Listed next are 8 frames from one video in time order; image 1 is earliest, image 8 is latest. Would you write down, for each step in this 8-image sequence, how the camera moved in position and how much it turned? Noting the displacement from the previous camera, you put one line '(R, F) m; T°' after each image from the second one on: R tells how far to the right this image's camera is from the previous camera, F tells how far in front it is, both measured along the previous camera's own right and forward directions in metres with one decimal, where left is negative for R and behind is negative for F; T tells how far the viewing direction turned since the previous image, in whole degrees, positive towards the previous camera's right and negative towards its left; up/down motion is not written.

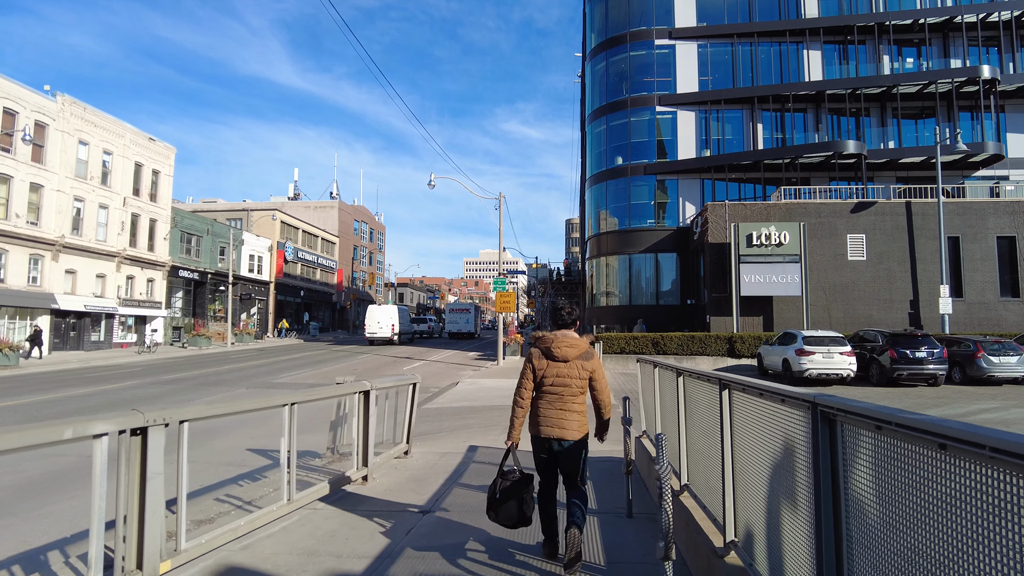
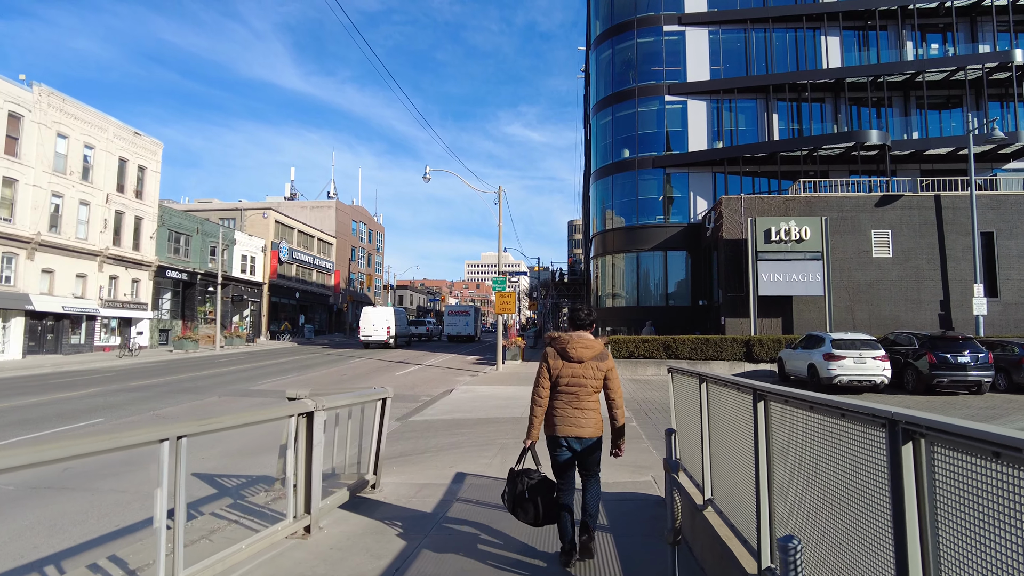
(+0.1, +1.6) m; 0°
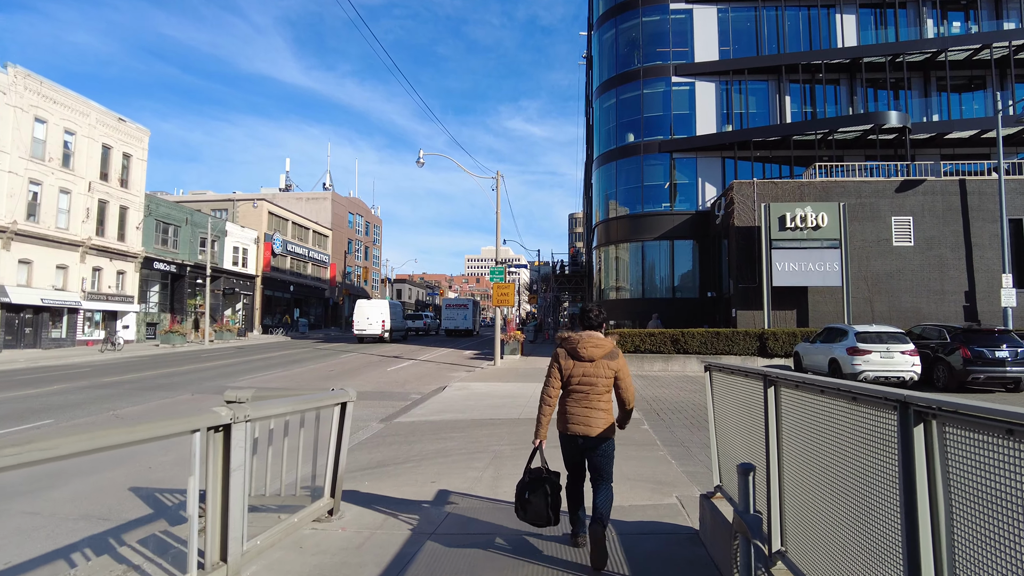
(+0.1, +1.3) m; 0°
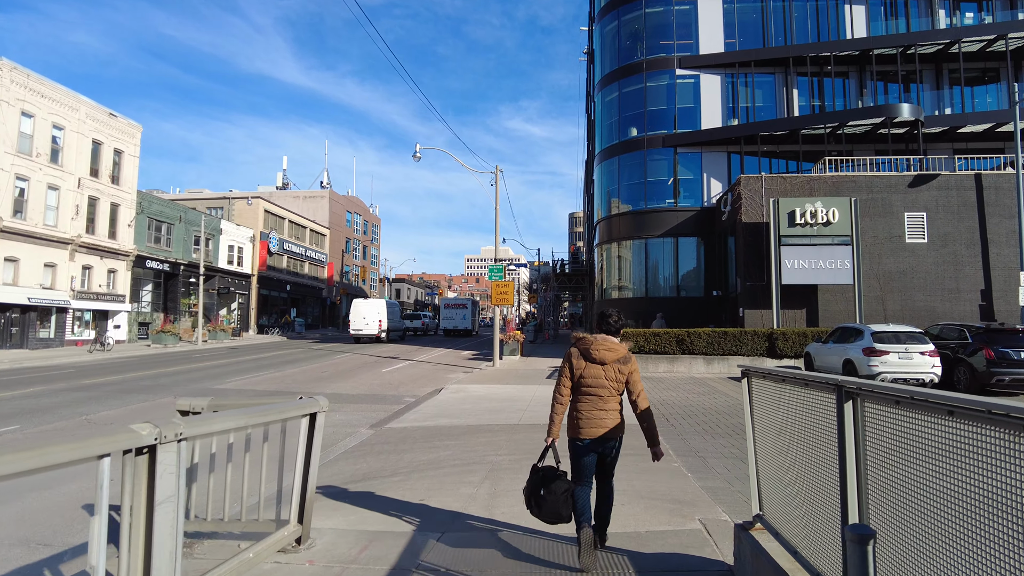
(0.0, +0.7) m; 0°
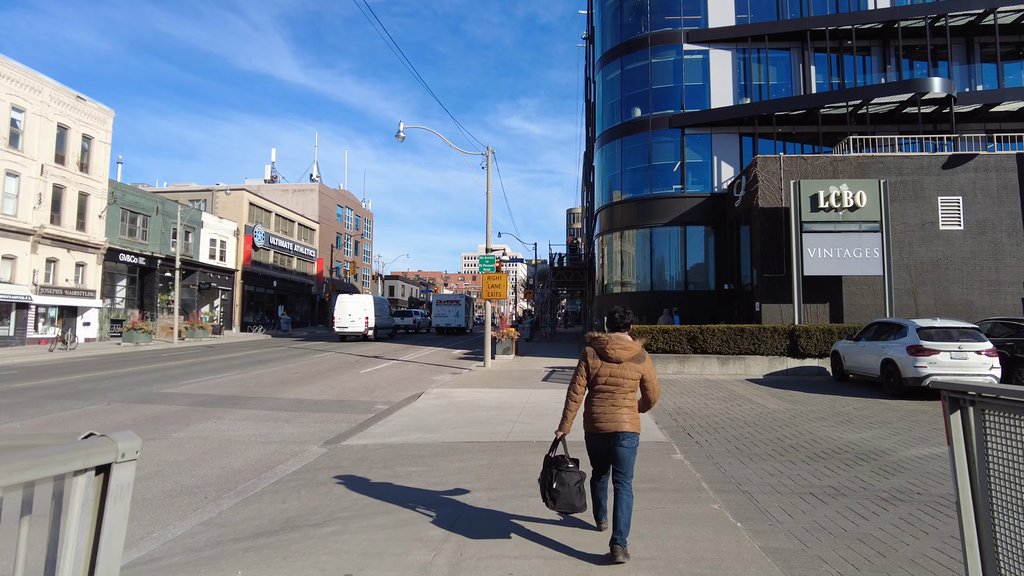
(+0.2, +2.0) m; 0°
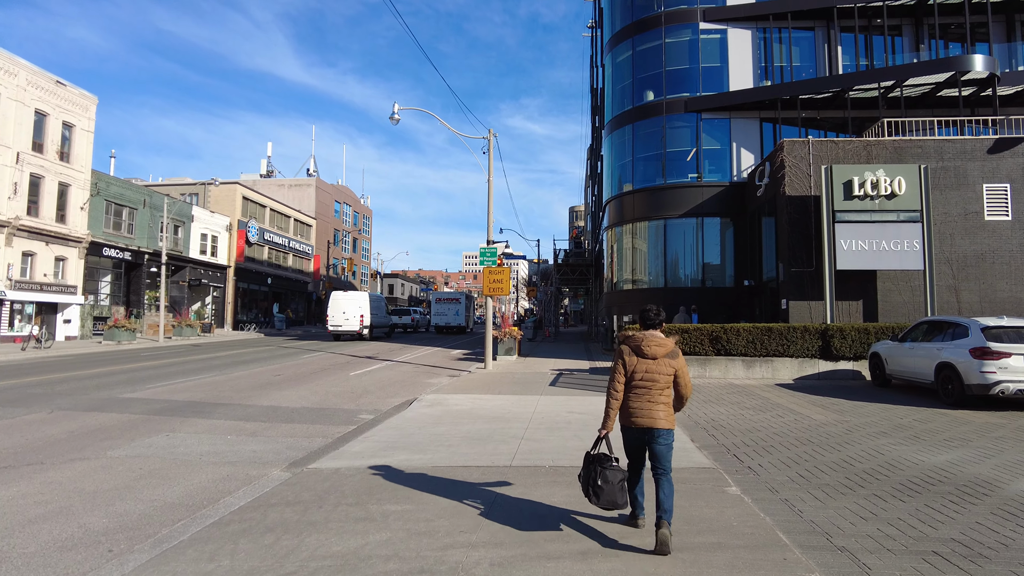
(-0.1, +1.6) m; 0°
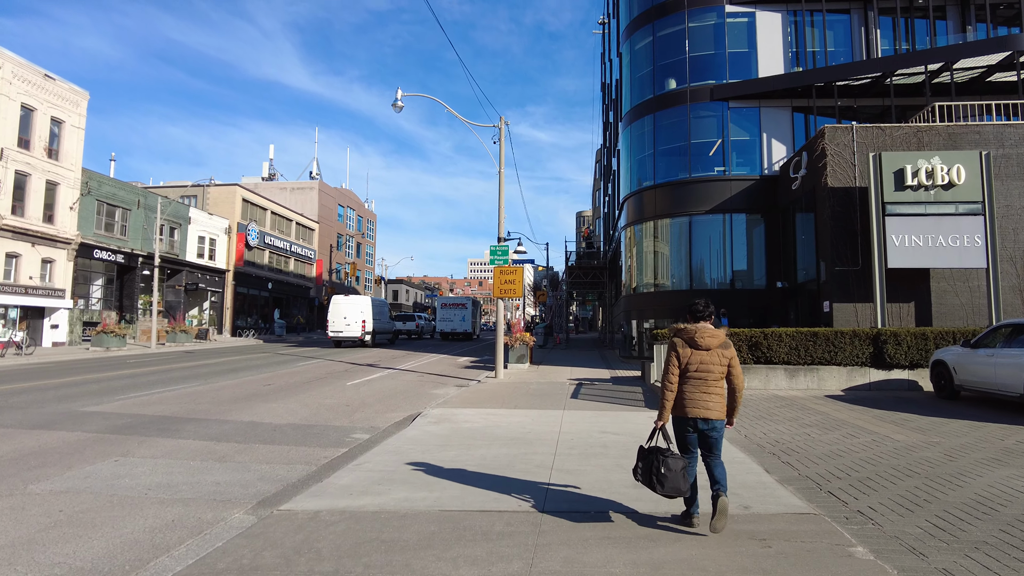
(-0.2, +1.6) m; 0°
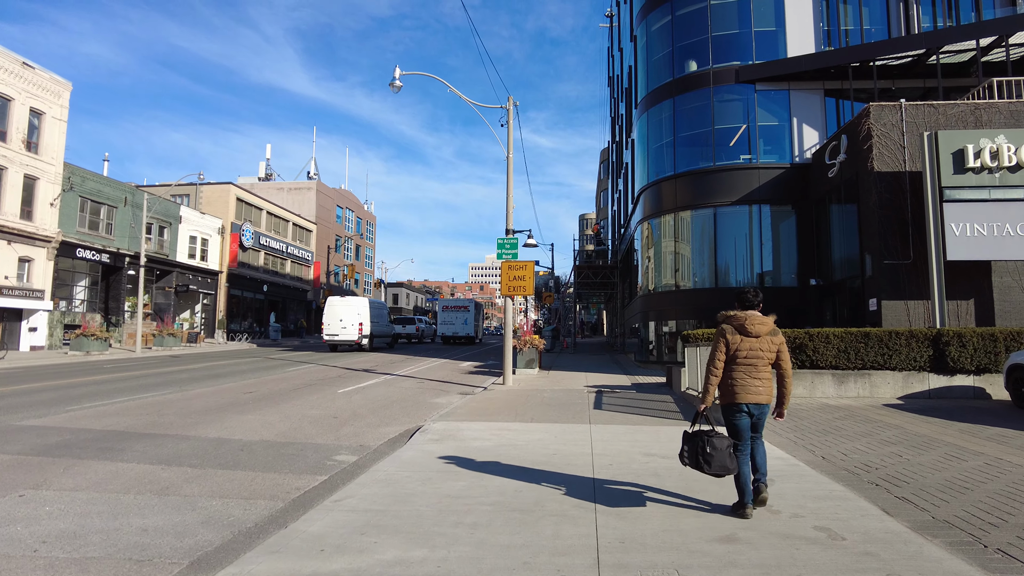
(-0.2, +1.6) m; 0°
